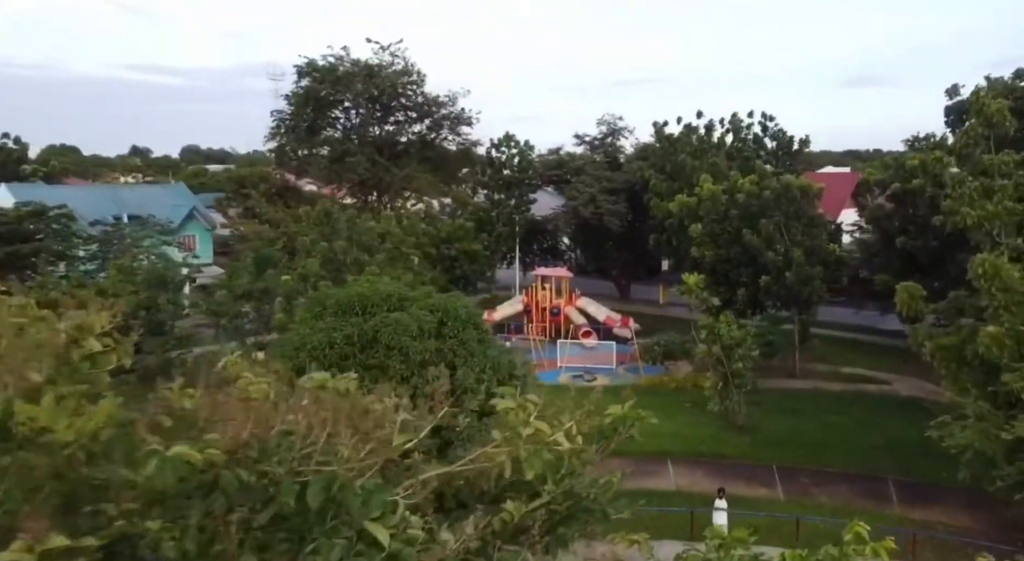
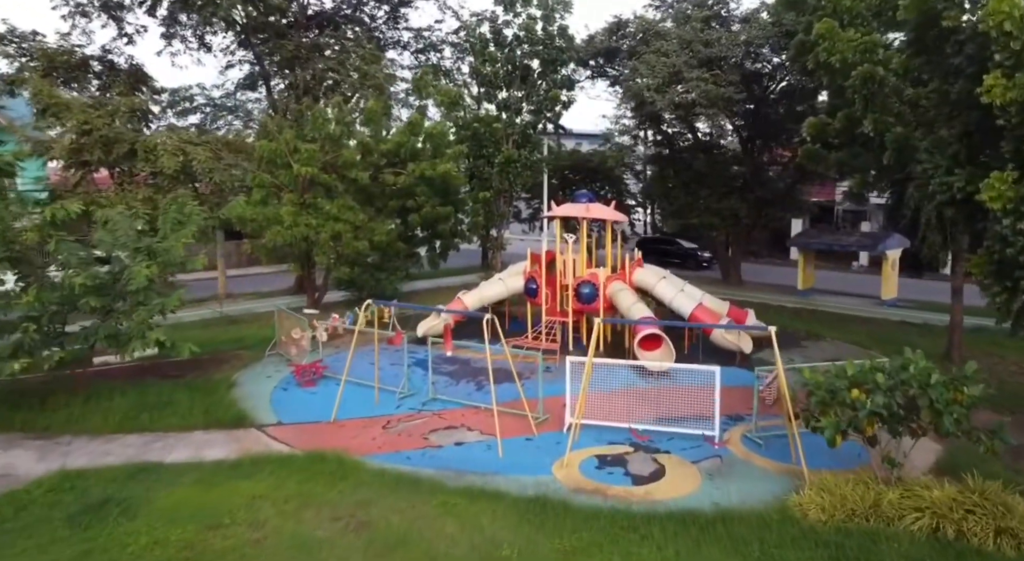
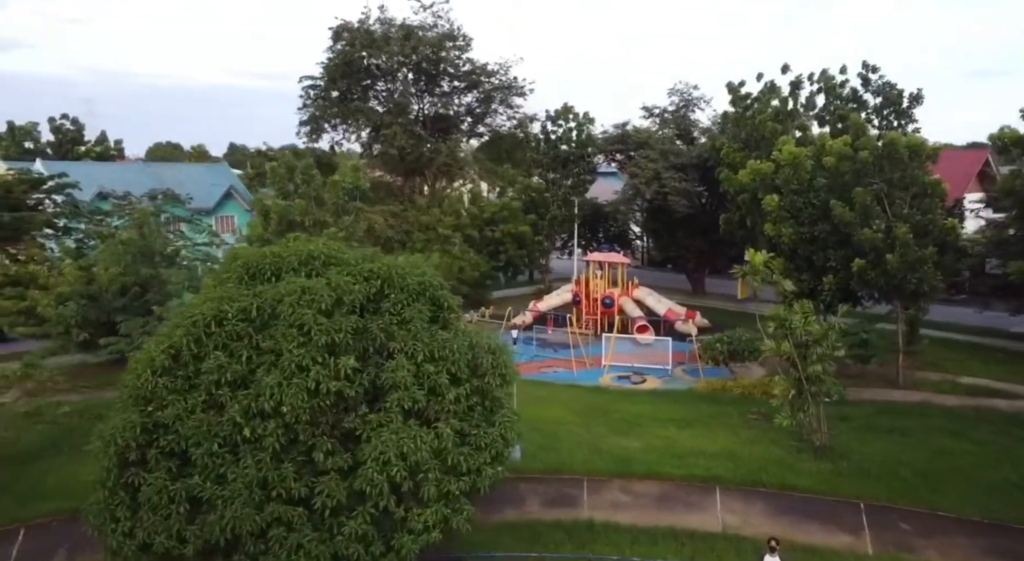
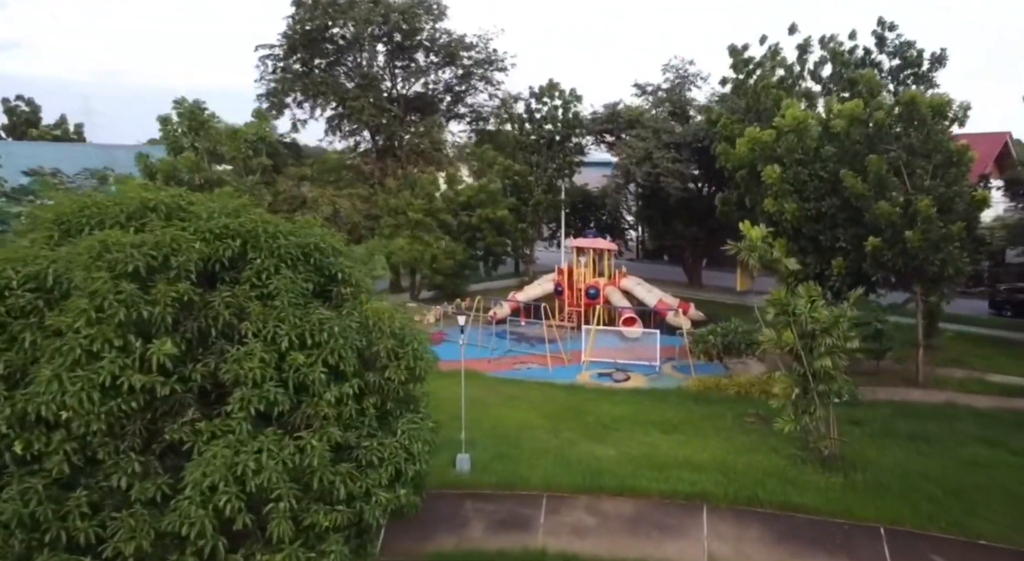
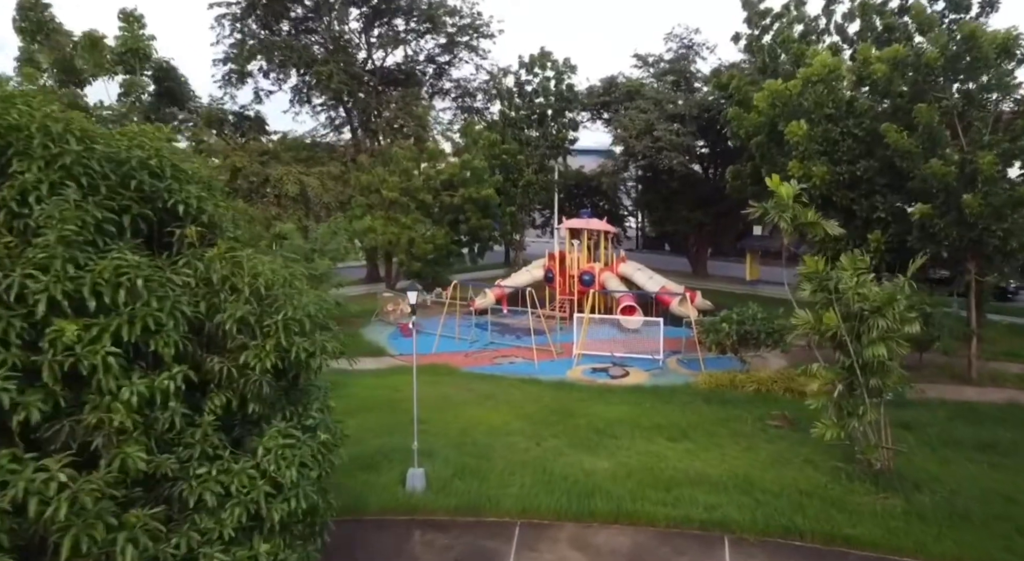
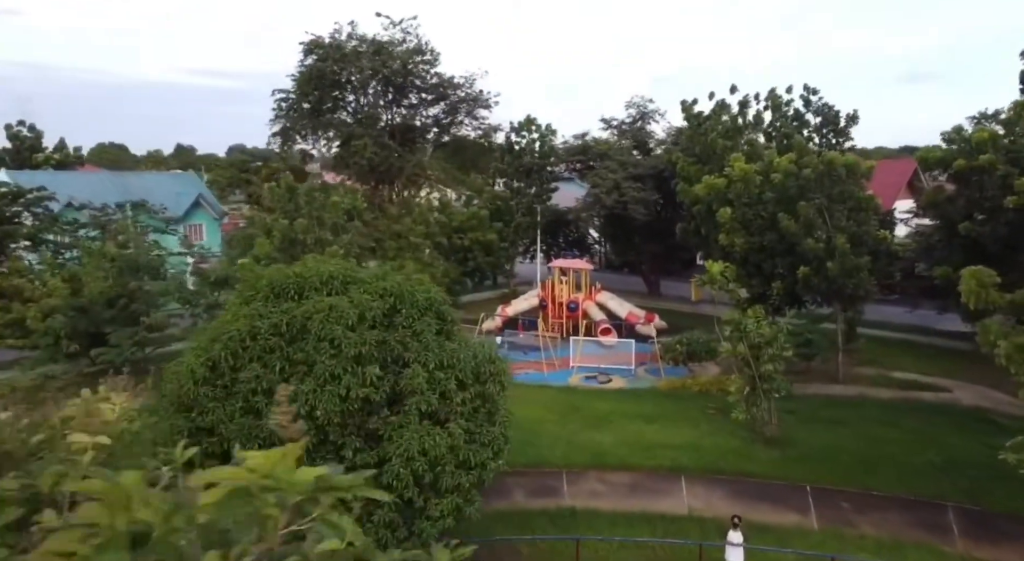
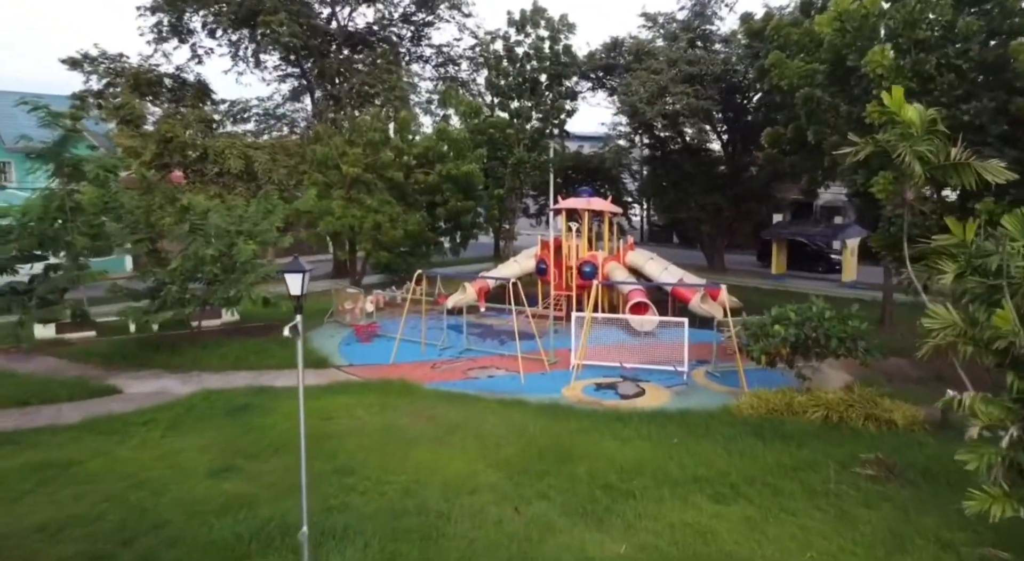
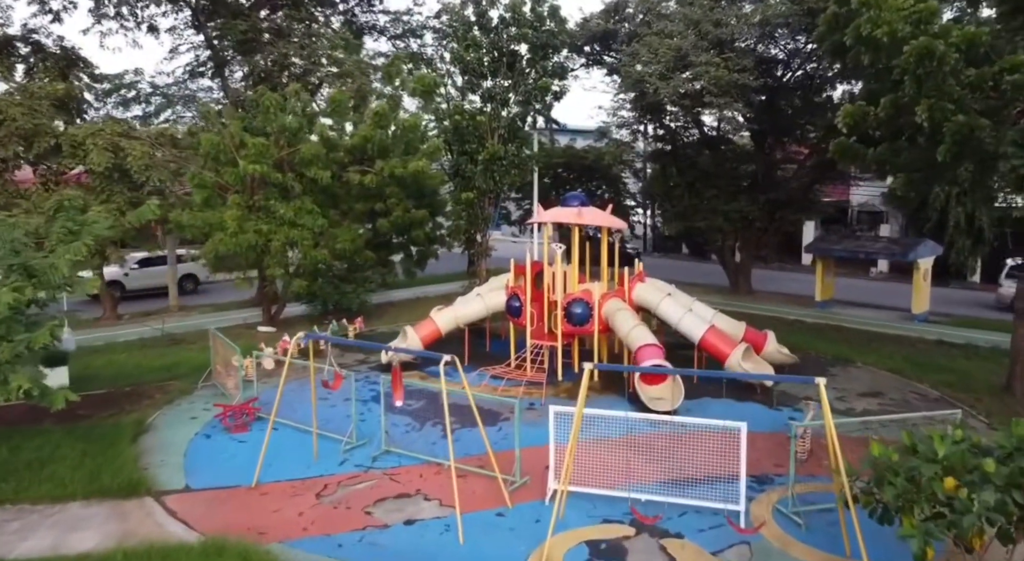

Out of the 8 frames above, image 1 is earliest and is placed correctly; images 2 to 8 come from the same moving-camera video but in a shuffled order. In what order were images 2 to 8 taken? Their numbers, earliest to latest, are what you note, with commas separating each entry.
6, 3, 4, 5, 7, 2, 8
